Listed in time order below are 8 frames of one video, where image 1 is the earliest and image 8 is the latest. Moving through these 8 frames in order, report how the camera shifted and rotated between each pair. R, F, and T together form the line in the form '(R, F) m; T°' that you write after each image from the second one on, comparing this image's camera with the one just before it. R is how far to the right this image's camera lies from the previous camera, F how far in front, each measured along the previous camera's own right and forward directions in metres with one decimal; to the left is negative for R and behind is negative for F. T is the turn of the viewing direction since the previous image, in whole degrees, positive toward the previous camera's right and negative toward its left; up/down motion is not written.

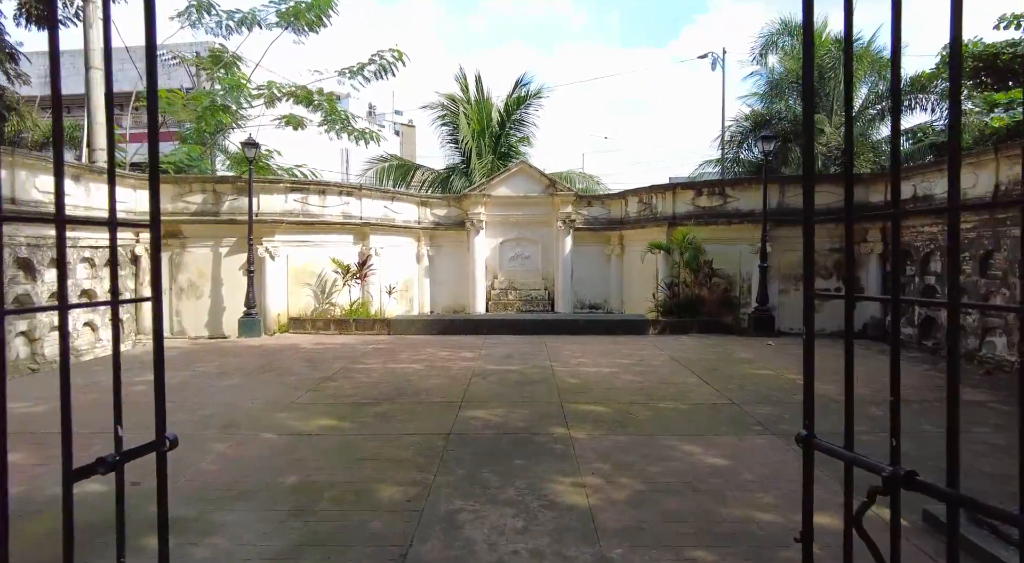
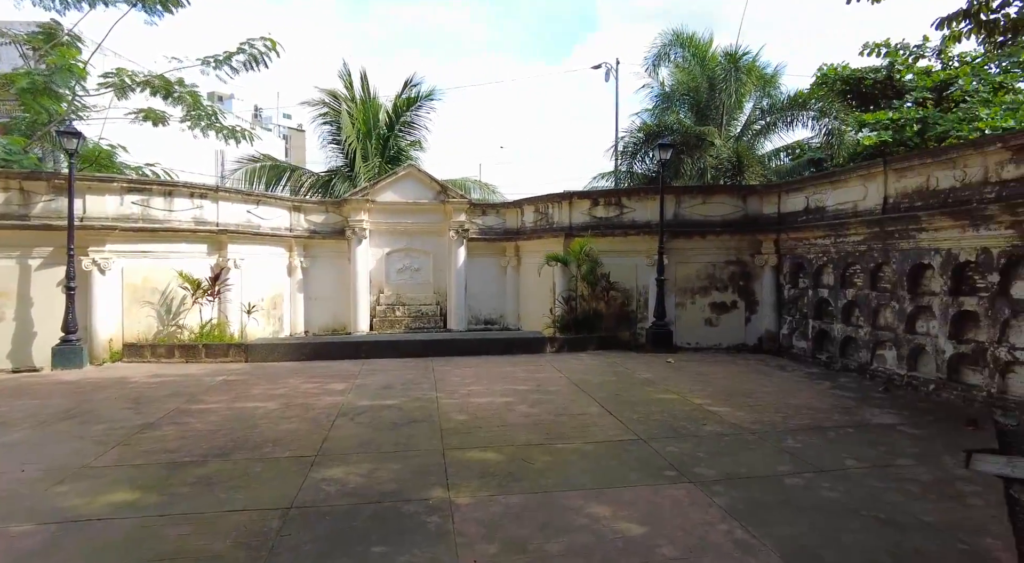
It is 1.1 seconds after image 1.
(+0.2, +1.0) m; +9°
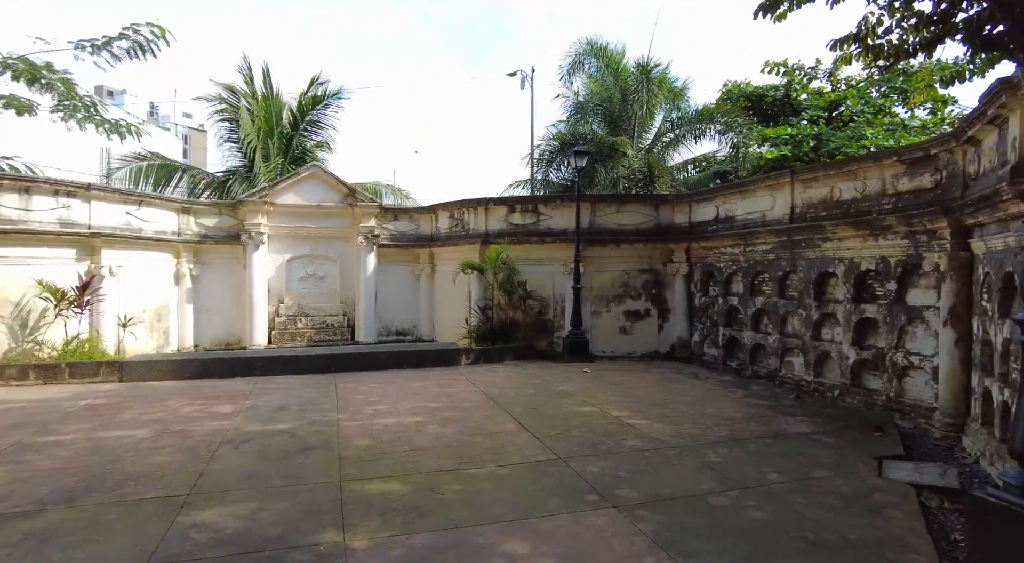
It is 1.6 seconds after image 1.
(+0.1, +0.4) m; +8°
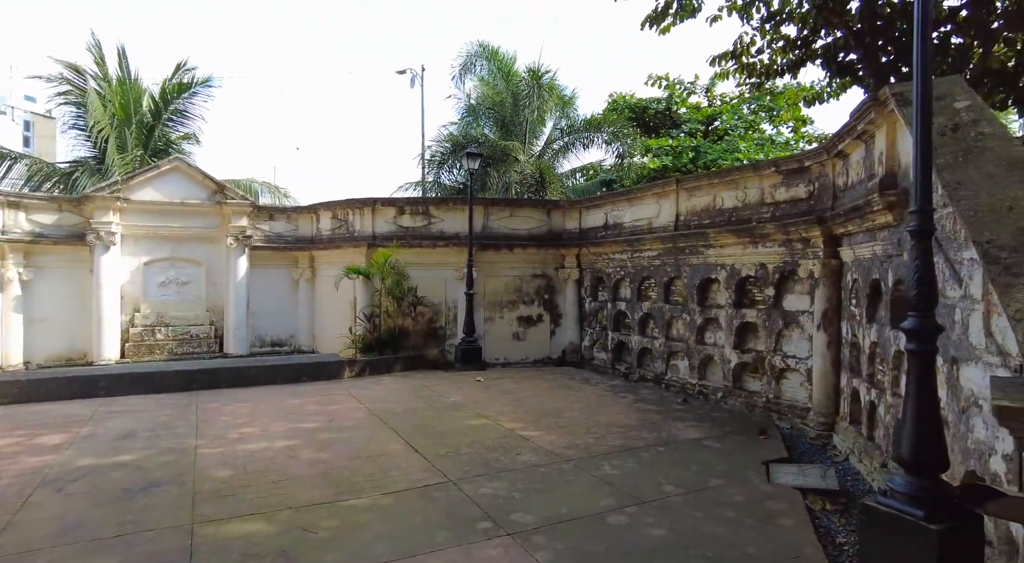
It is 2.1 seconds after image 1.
(0.0, +0.4) m; +10°
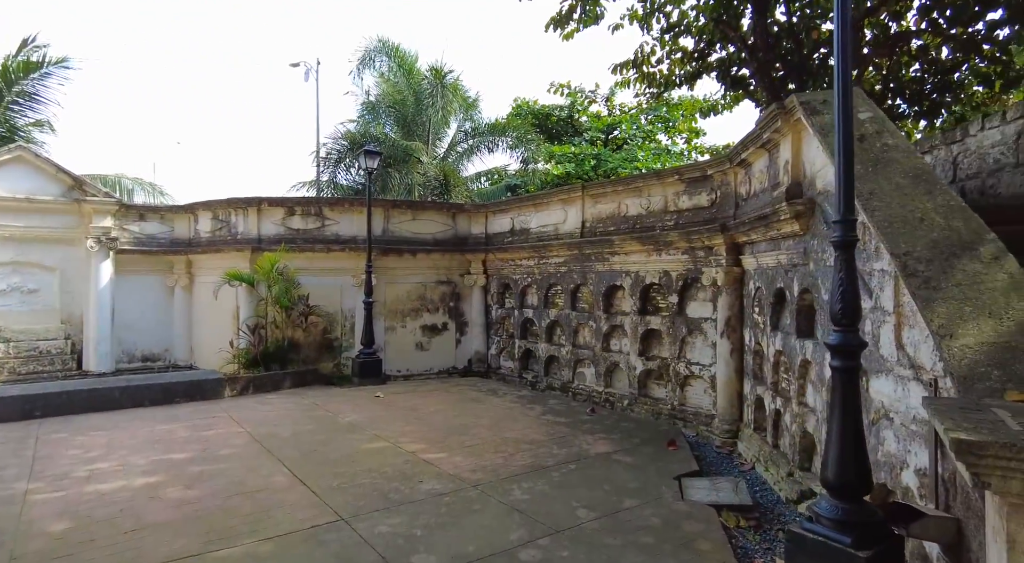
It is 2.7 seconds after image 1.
(0.0, +0.4) m; +9°
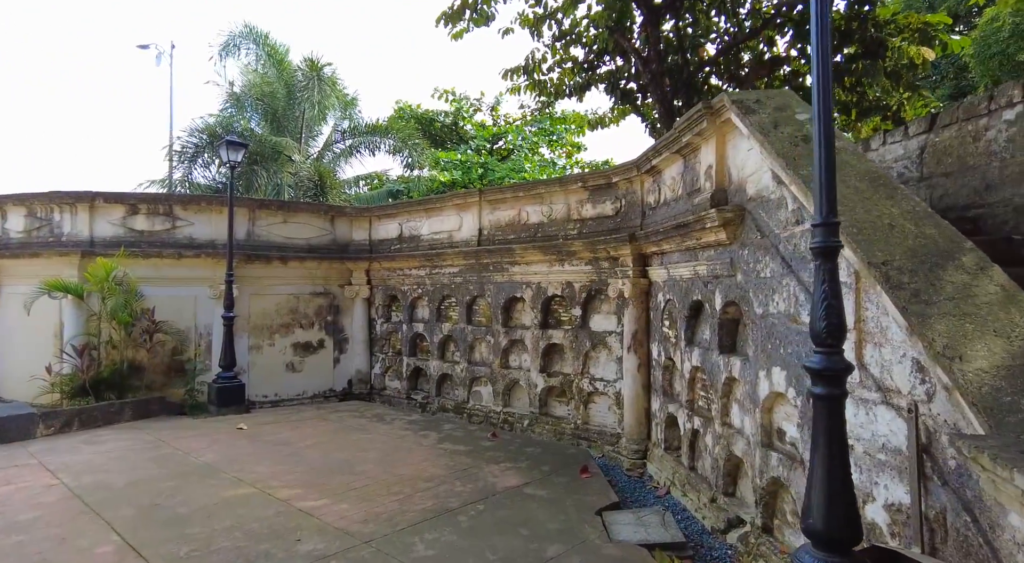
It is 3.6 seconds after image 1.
(-0.2, +0.7) m; +12°
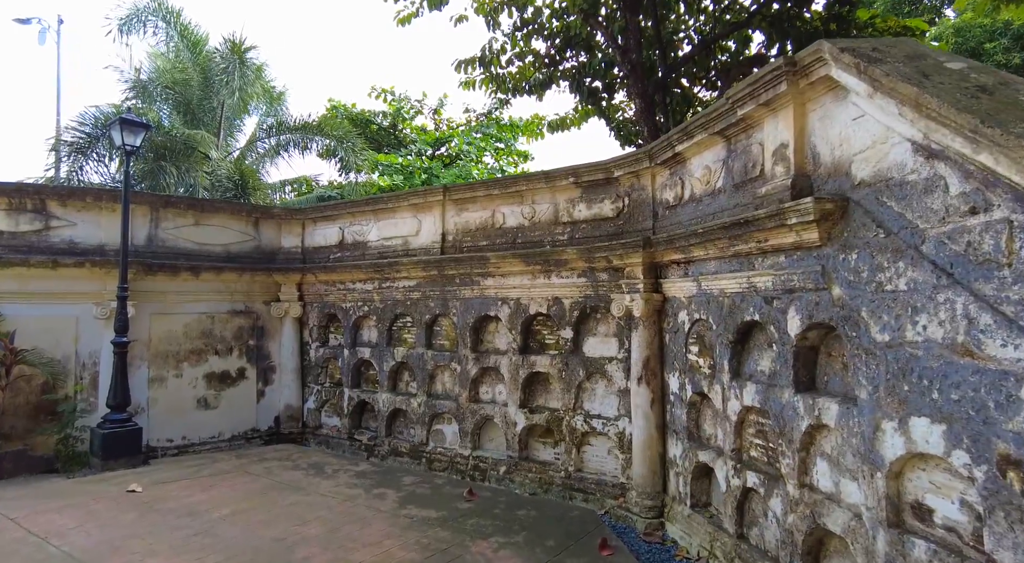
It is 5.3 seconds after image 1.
(-0.4, +1.3) m; +7°
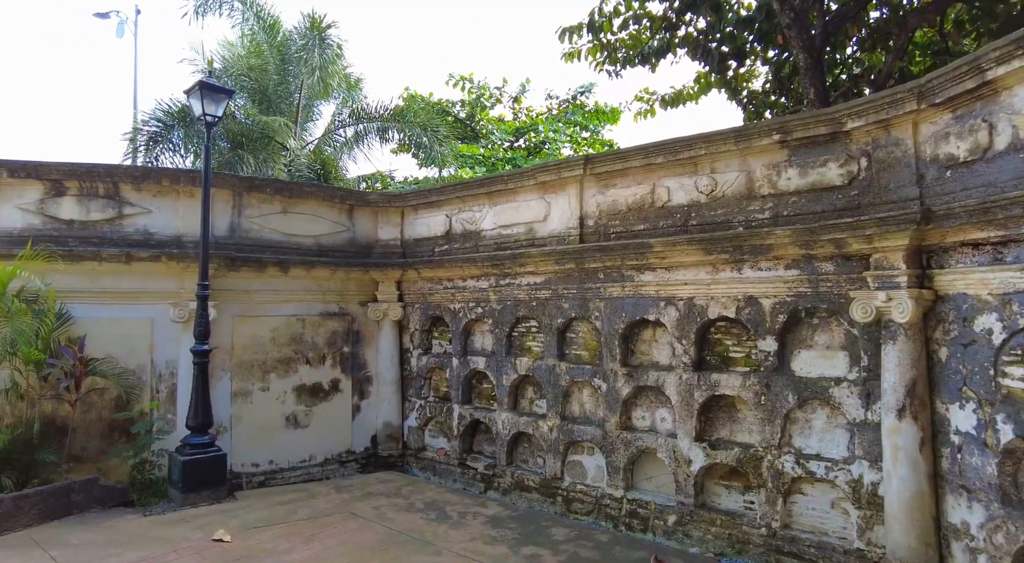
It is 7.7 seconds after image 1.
(-0.9, +1.3) m; -5°
